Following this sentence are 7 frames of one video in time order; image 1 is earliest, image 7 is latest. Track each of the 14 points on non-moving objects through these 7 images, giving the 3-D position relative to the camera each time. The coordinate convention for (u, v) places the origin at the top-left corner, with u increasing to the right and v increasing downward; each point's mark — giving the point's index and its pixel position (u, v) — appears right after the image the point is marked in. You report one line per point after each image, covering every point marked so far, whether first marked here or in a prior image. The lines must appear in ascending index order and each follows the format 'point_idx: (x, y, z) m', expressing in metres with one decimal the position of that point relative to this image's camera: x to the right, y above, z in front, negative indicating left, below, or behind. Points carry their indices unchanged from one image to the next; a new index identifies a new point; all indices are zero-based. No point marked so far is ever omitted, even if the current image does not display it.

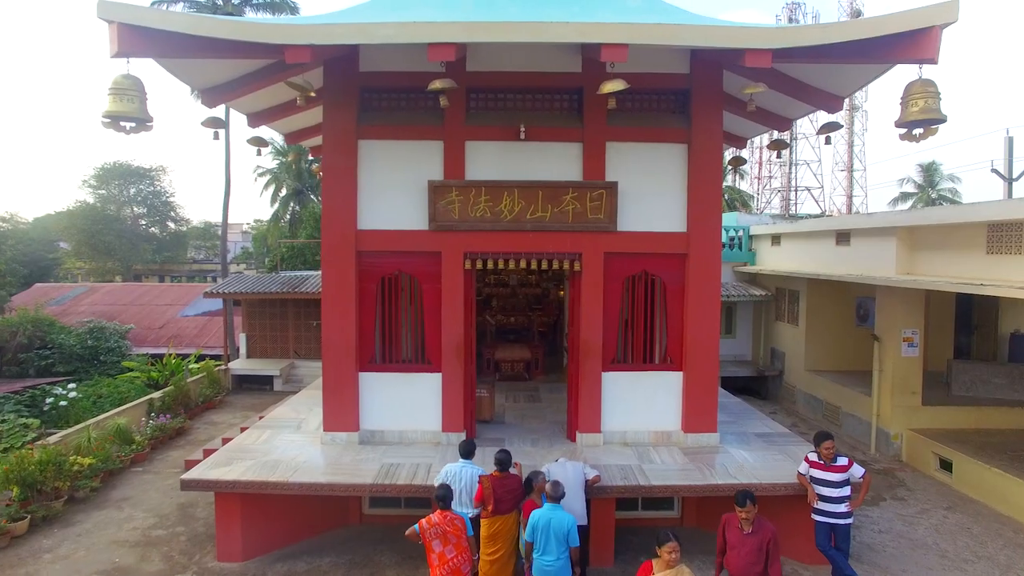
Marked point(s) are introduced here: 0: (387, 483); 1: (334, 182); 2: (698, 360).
0: (-1.4, -2.2, +6.0) m
1: (-2.2, +1.3, +6.6) m
2: (+2.4, -0.9, +6.8) m
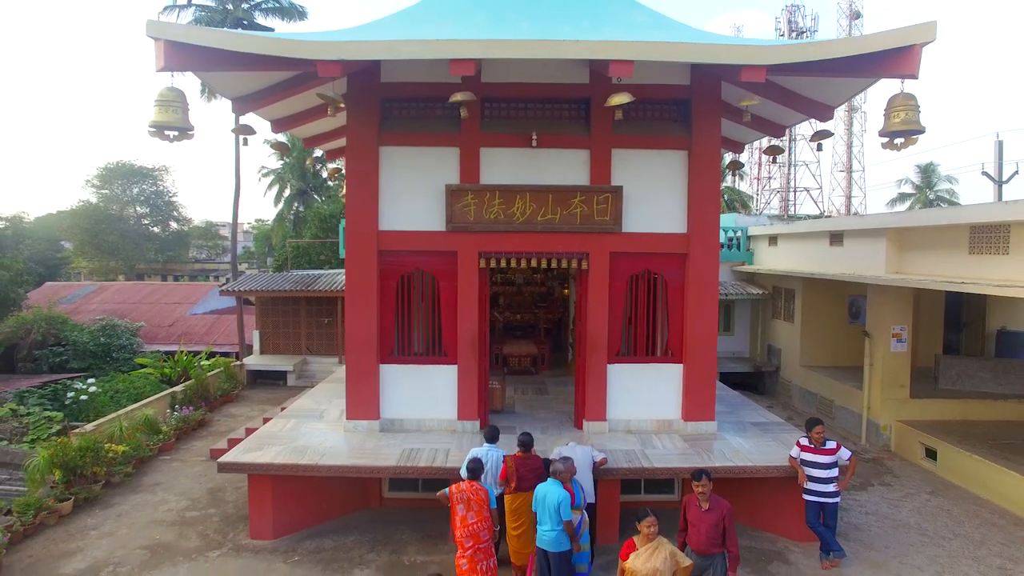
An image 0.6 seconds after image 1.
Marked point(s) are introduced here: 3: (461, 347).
0: (-1.2, -2.1, +6.5) m
1: (-2.1, +1.4, +7.1) m
2: (+2.5, -0.9, +7.3) m
3: (-0.7, -0.8, +7.3) m
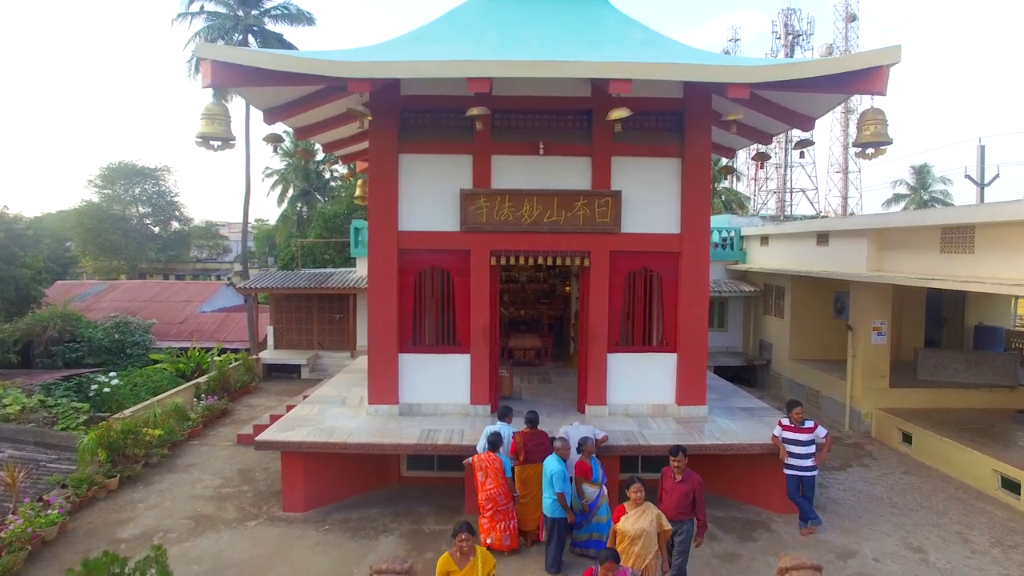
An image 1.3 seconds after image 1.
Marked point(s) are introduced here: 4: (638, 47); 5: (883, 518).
0: (-1.1, -2.1, +7.1) m
1: (-1.9, +1.4, +7.8) m
2: (+2.7, -0.8, +8.0) m
3: (-0.6, -0.7, +8.0) m
4: (+1.8, +3.5, +7.8) m
5: (+4.9, -3.0, +7.1) m
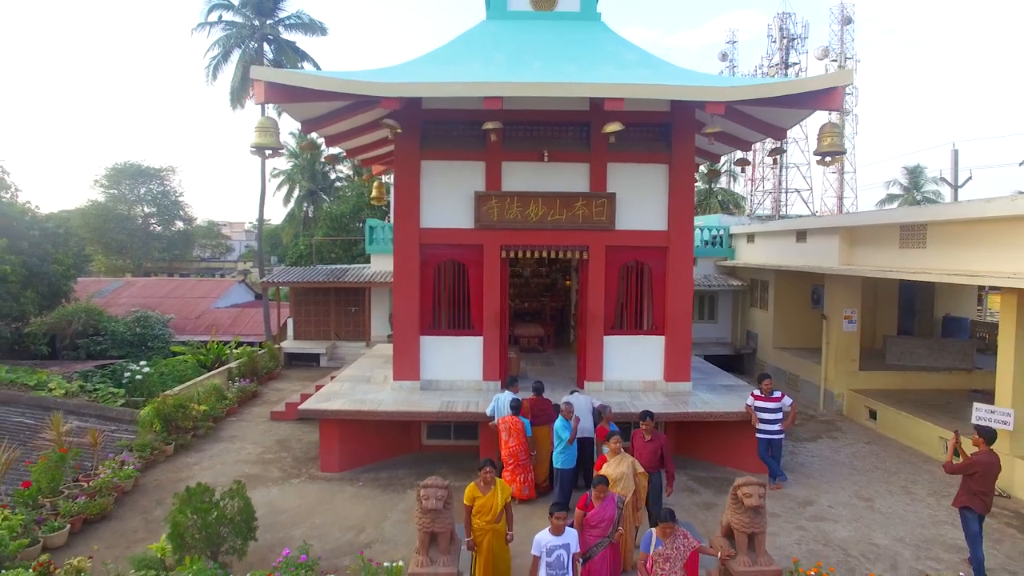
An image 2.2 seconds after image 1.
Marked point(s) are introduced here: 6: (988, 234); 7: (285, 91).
0: (-1.0, -1.9, +8.2) m
1: (-1.8, +1.6, +8.9) m
2: (+2.8, -0.6, +9.1) m
3: (-0.4, -0.6, +9.1) m
4: (+2.0, +3.6, +8.9) m
5: (+5.0, -2.9, +8.2) m
6: (+7.4, +0.8, +8.3) m
7: (-3.5, +3.0, +8.1) m
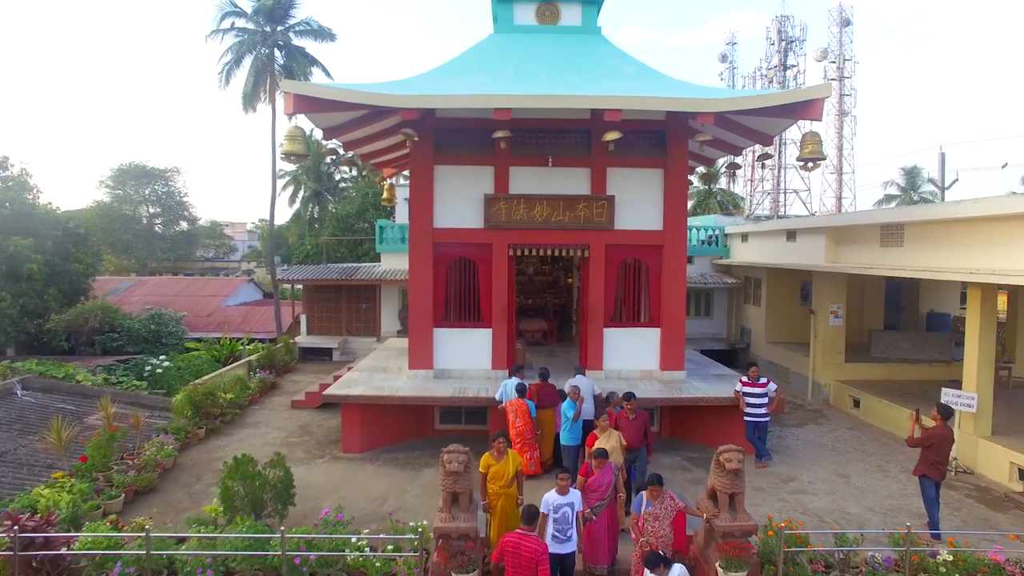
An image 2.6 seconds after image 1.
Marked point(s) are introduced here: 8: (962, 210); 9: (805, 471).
0: (-0.9, -1.8, +8.9) m
1: (-1.7, +1.7, +9.6) m
2: (+2.9, -0.6, +9.8) m
3: (-0.3, -0.5, +9.8) m
4: (+2.1, +3.7, +9.6) m
5: (+5.1, -2.8, +8.9) m
6: (+7.5, +0.9, +9.0) m
7: (-3.4, +3.1, +8.8) m
8: (+7.3, +1.3, +8.7) m
9: (+4.6, -2.9, +8.3) m
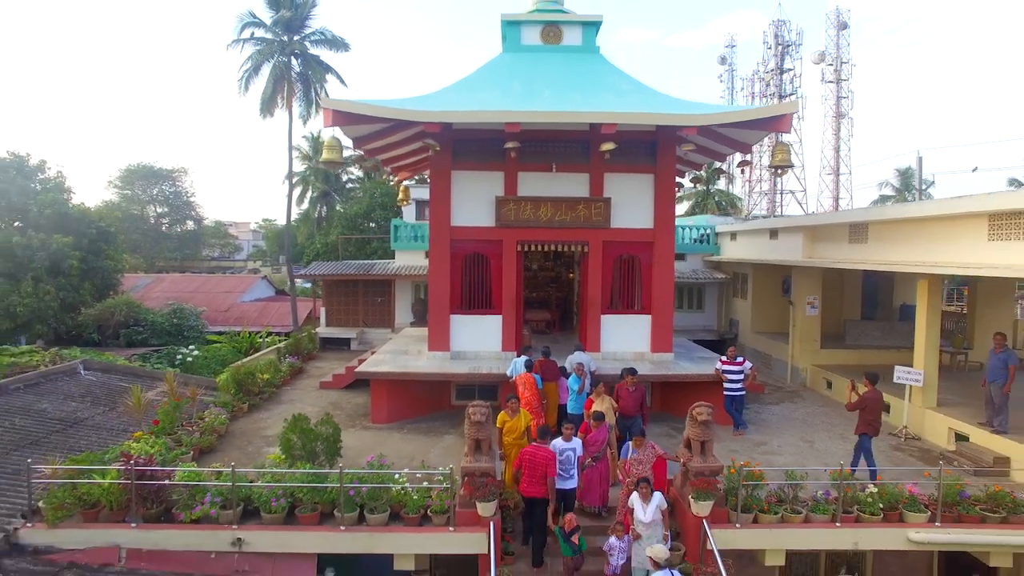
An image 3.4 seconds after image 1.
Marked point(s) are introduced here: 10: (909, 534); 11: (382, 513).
0: (-0.7, -1.6, +10.2) m
1: (-1.5, +1.8, +10.8) m
2: (+3.1, -0.4, +11.0) m
3: (-0.2, -0.3, +11.1) m
4: (+2.3, +3.9, +10.8) m
5: (+5.3, -2.6, +10.1) m
6: (+7.6, +1.1, +10.3) m
7: (-3.2, +3.2, +10.1) m
8: (+7.4, +1.4, +9.9) m
9: (+4.7, -2.7, +9.6) m
10: (+4.7, -2.9, +6.3) m
11: (-1.6, -2.7, +6.5) m
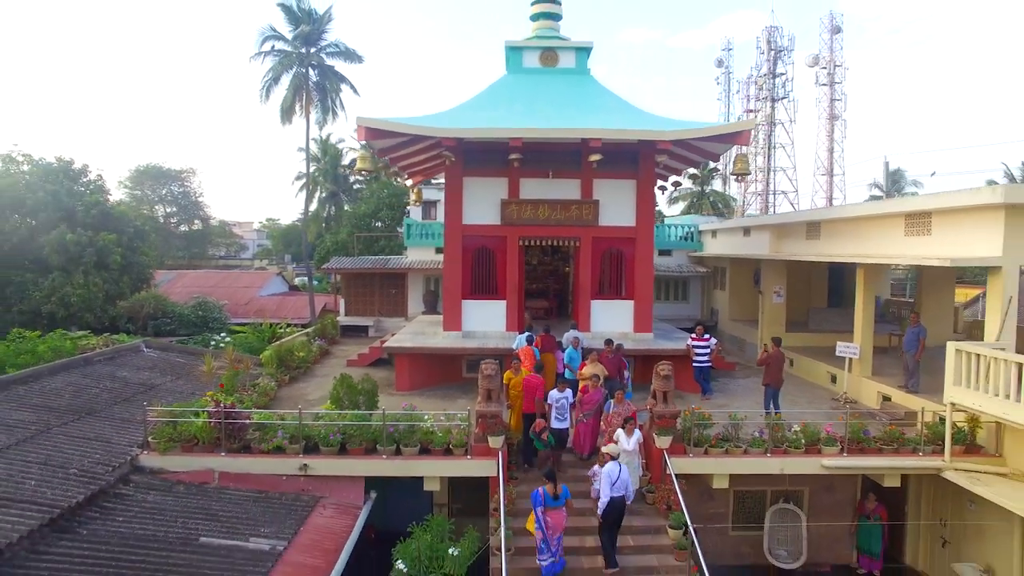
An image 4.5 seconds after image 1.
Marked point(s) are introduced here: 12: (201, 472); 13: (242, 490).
0: (-0.6, -1.4, +12.1) m
1: (-1.5, +2.1, +12.7) m
2: (+3.1, -0.1, +12.9) m
3: (-0.1, 0.0, +12.9) m
4: (+2.3, +4.2, +12.7) m
5: (+5.4, -2.4, +12.0) m
6: (+7.7, +1.3, +12.1) m
7: (-3.1, +3.5, +12.0) m
8: (+7.5, +1.7, +11.8) m
9: (+4.8, -2.4, +11.4) m
10: (+4.7, -2.7, +8.2) m
11: (-1.5, -2.5, +8.4) m
12: (-4.7, -2.8, +8.1) m
13: (-4.1, -3.1, +8.1) m
